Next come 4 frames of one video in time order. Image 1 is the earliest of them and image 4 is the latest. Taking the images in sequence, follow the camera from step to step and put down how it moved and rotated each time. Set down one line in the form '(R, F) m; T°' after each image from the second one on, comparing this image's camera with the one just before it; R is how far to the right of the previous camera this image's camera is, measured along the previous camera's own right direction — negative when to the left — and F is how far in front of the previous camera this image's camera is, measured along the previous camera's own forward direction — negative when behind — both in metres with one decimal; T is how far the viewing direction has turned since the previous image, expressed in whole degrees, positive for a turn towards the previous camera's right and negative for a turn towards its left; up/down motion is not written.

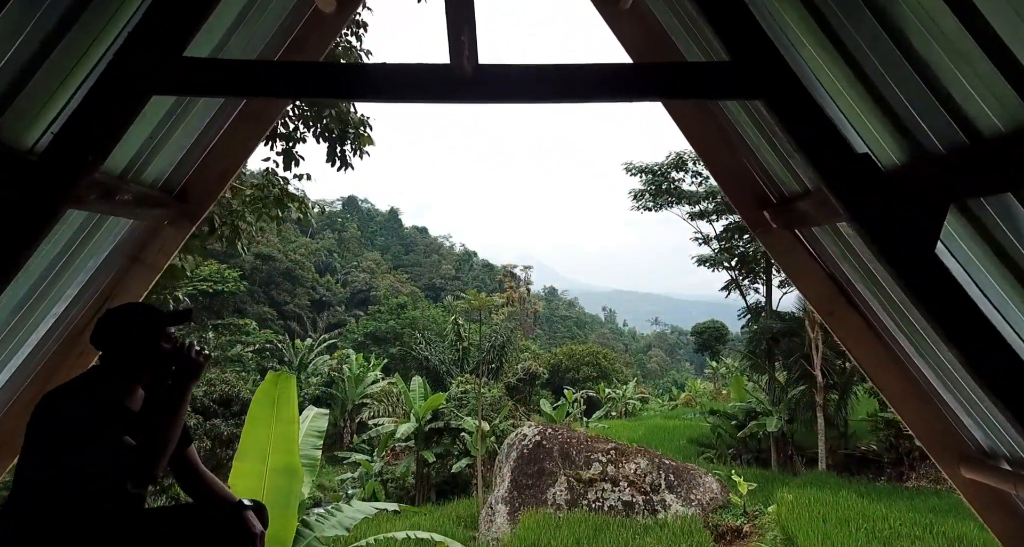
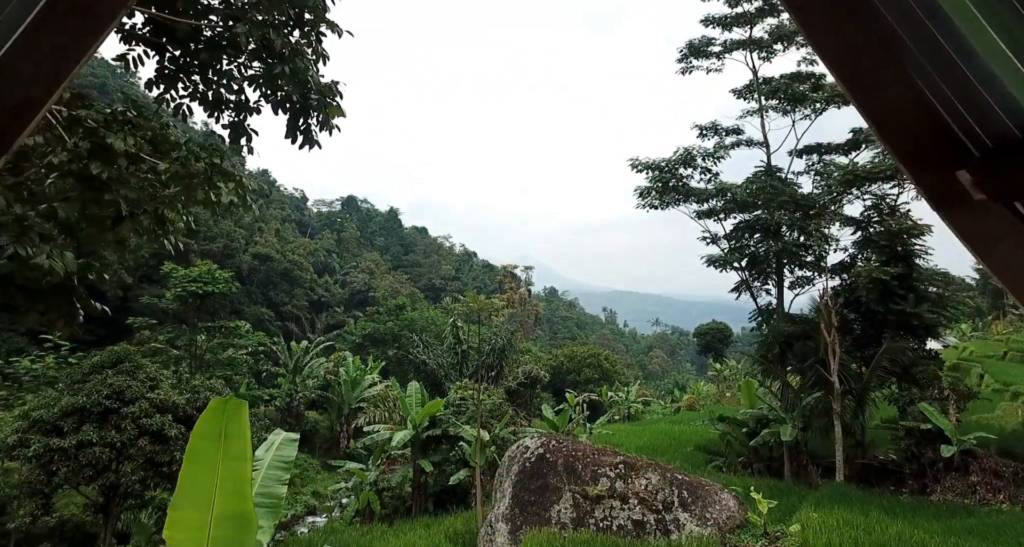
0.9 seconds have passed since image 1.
(0.0, +0.4) m; 0°
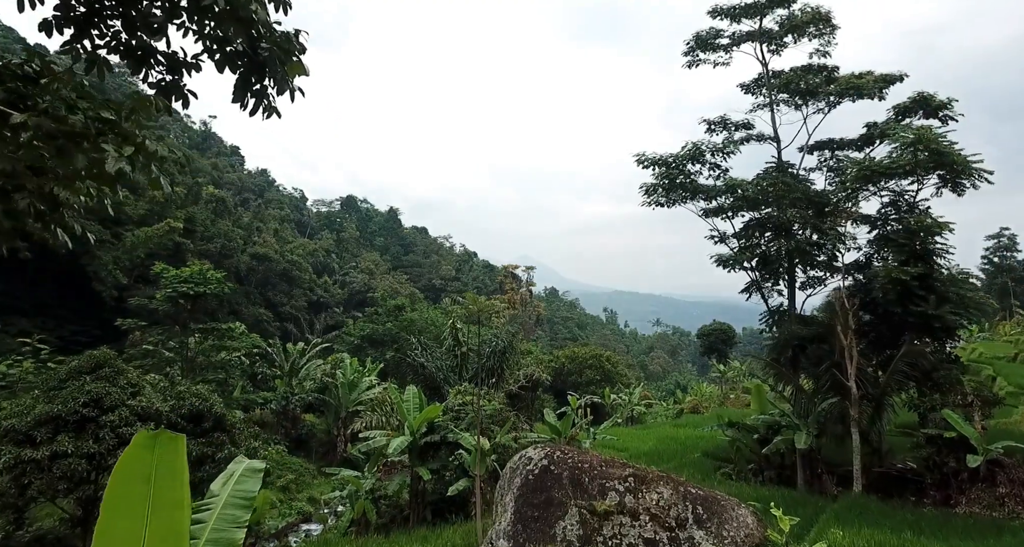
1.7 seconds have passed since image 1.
(0.0, +0.3) m; 0°
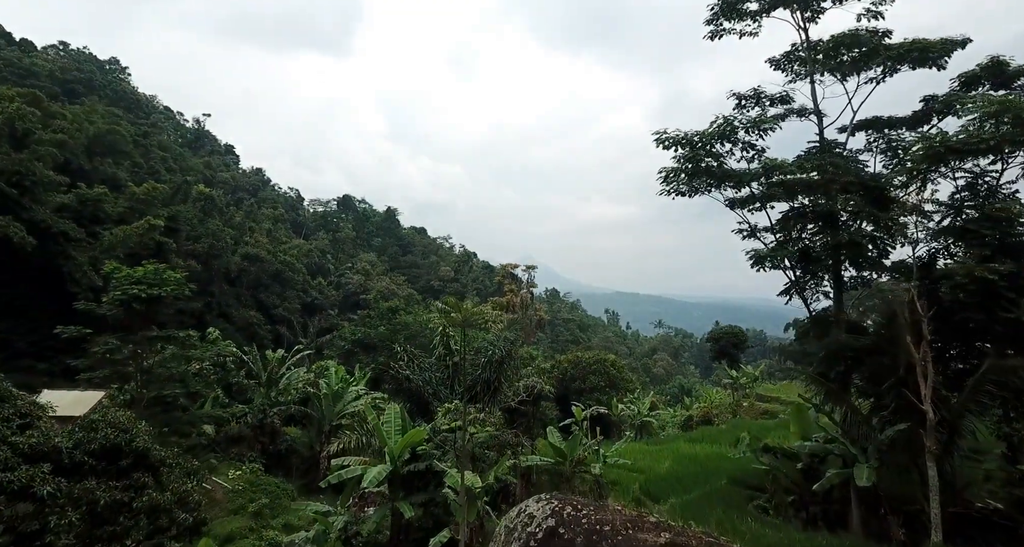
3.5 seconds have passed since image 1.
(0.0, +1.3) m; 0°
